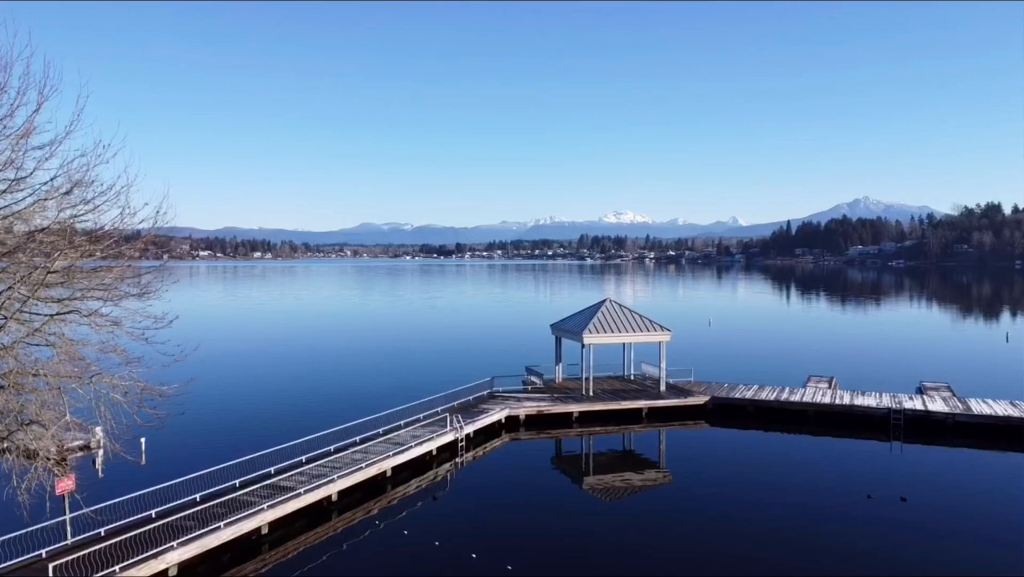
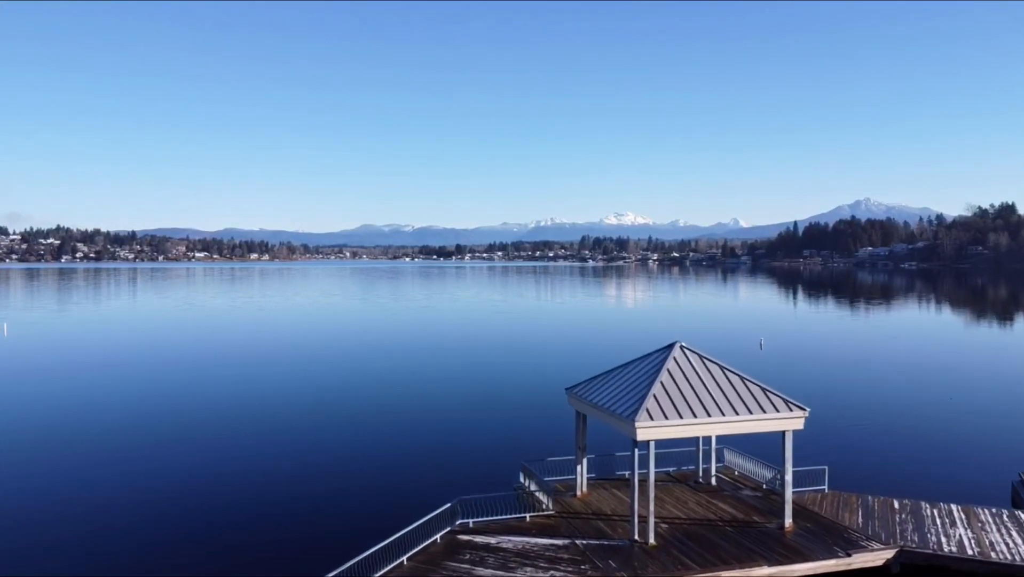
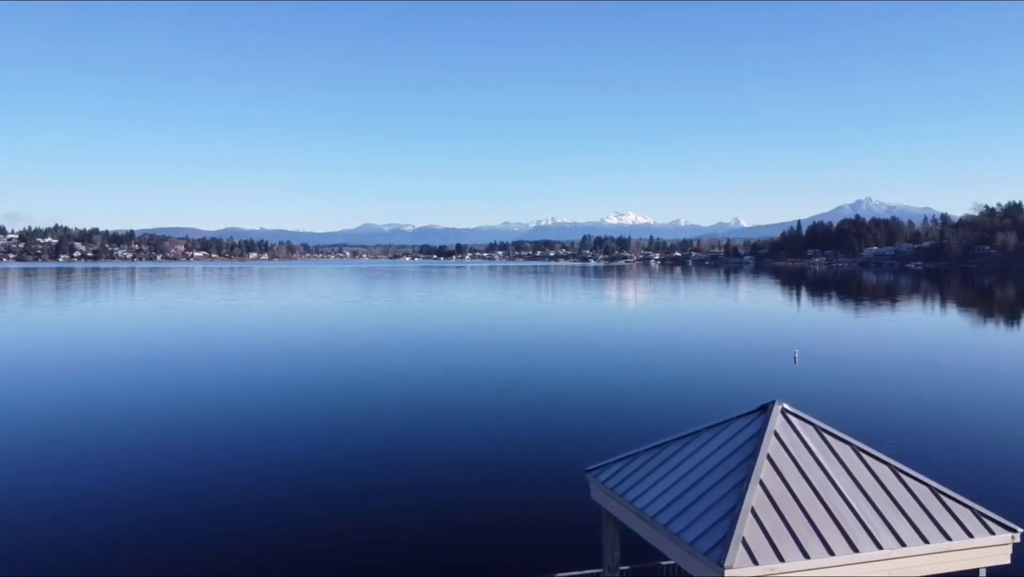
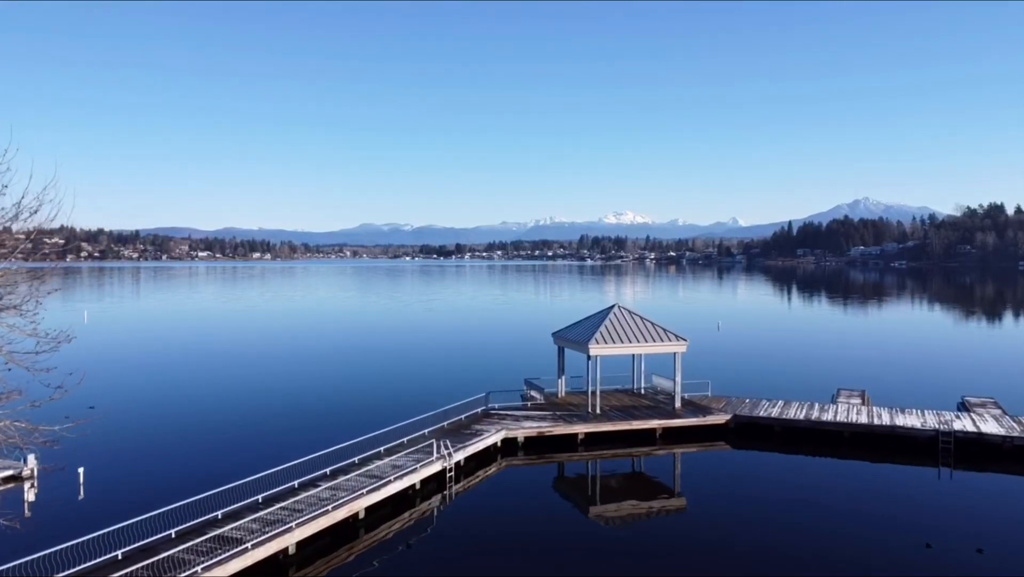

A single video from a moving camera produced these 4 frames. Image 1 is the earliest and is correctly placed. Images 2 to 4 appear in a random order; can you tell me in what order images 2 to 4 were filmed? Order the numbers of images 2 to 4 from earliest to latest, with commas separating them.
4, 2, 3
